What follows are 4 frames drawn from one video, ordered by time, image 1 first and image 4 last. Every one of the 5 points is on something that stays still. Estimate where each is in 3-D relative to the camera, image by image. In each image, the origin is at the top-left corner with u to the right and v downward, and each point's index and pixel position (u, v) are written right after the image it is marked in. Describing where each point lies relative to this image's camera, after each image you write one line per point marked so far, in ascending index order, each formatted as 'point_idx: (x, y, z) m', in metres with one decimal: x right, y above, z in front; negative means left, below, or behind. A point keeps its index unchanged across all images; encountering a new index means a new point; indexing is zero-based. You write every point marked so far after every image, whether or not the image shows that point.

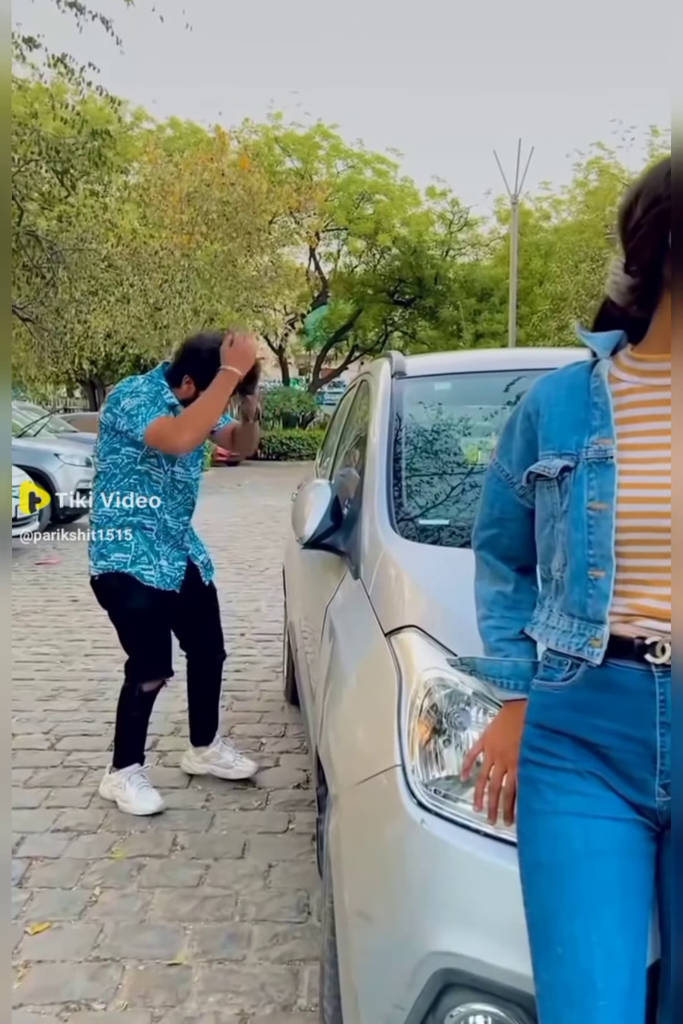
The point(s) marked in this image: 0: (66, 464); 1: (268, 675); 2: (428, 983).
0: (-3.7, +0.7, +12.1) m
1: (-0.5, -1.0, +5.6) m
2: (+0.2, -0.8, +1.6) m
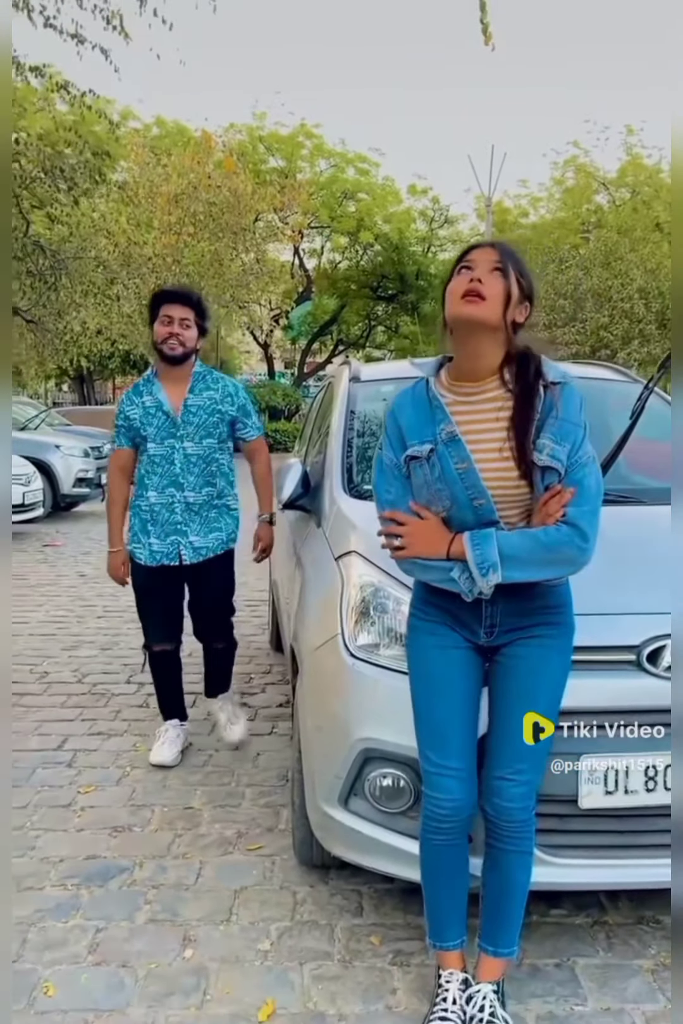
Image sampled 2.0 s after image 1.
0: (-4.0, +0.8, +13.0) m
1: (-0.6, -0.9, +6.6) m
2: (0.0, -0.7, +2.6) m
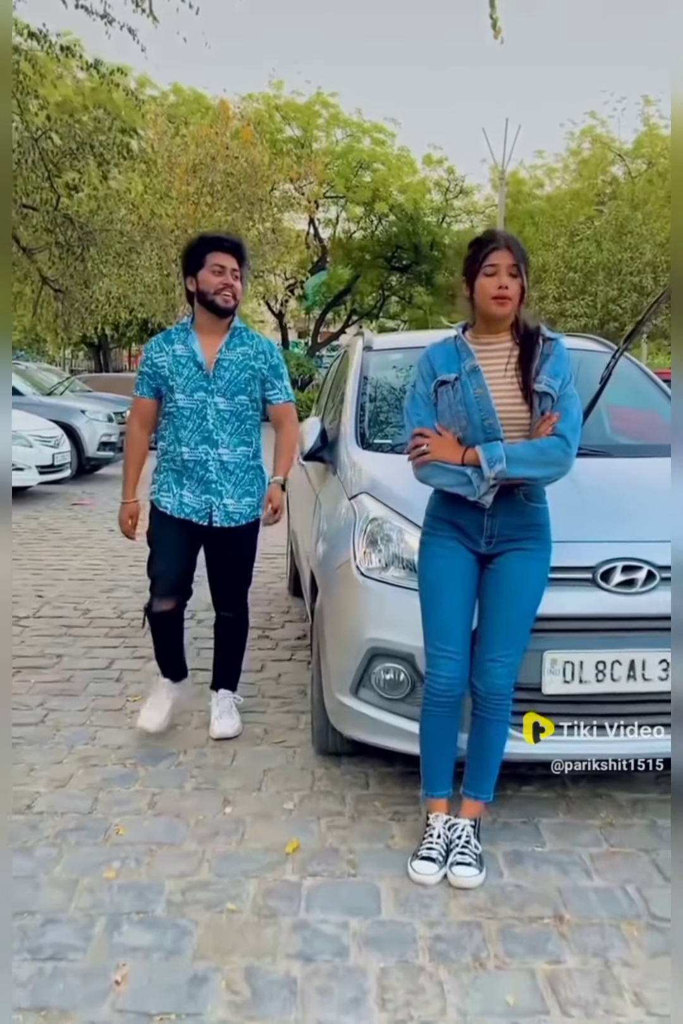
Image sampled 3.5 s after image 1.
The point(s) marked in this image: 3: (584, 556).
0: (-3.8, +1.4, +13.6) m
1: (-0.5, -0.5, +7.2) m
2: (+0.1, -0.5, +3.2) m
3: (+0.8, -0.2, +3.1) m
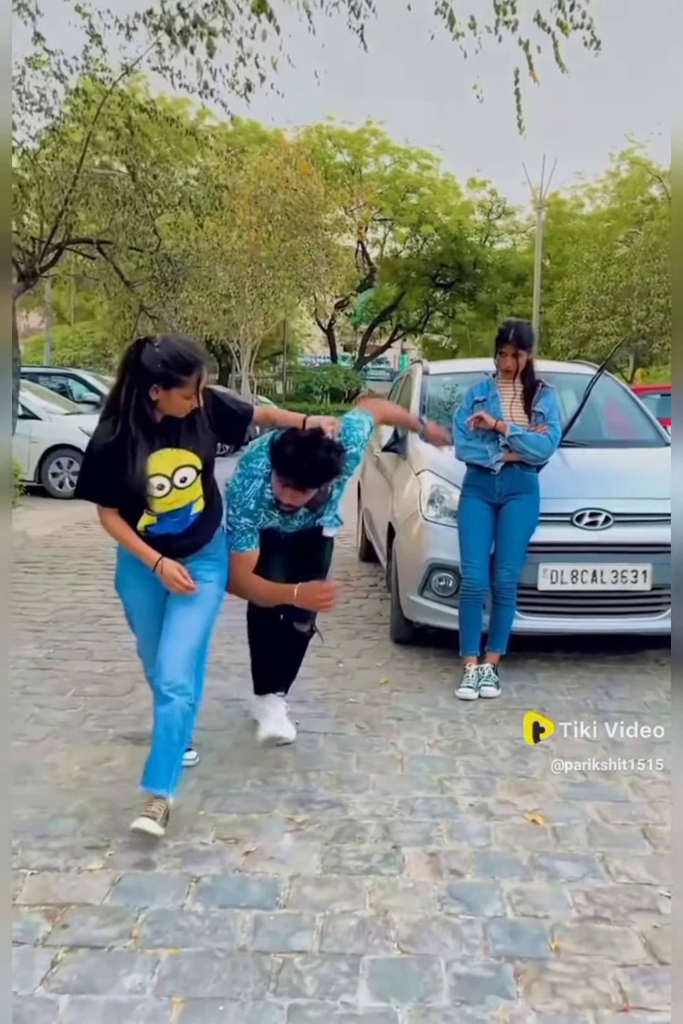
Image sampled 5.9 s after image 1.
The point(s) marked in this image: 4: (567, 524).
0: (-2.9, +1.5, +15.7) m
1: (+0.1, -0.4, +9.1) m
2: (+0.5, -0.3, +5.1) m
3: (+1.2, 0.0, +5.0) m
4: (+1.2, -0.1, +4.9) m
